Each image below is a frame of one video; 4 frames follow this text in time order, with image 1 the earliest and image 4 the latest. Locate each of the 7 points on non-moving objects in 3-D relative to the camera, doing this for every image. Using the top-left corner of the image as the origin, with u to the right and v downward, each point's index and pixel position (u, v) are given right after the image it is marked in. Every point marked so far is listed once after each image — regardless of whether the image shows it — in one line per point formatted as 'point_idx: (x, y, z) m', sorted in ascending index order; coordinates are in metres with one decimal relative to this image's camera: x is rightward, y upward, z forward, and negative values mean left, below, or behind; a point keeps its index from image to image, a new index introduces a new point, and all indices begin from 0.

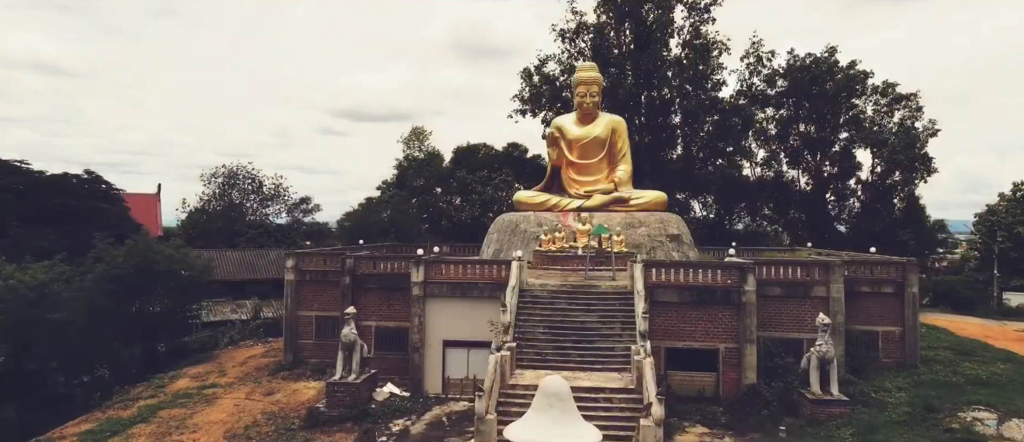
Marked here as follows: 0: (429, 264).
0: (-2.0, -1.0, +16.5) m
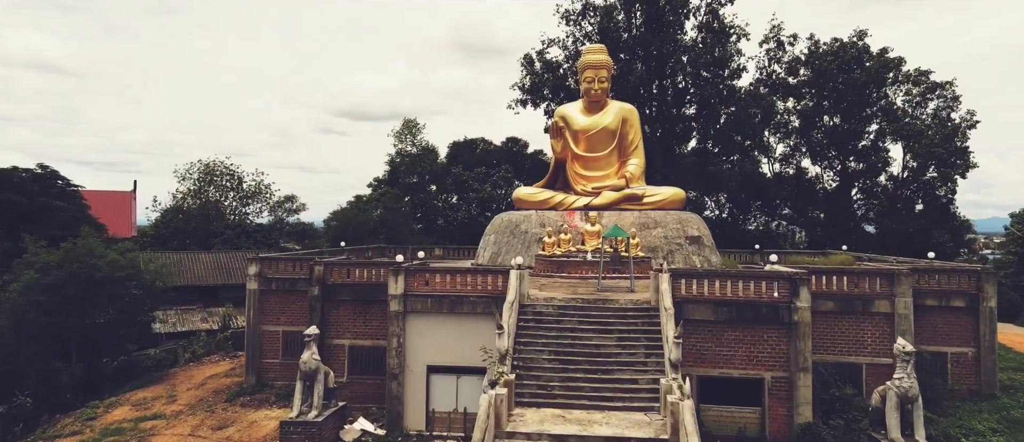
0: (-2.0, -1.0, +13.7) m
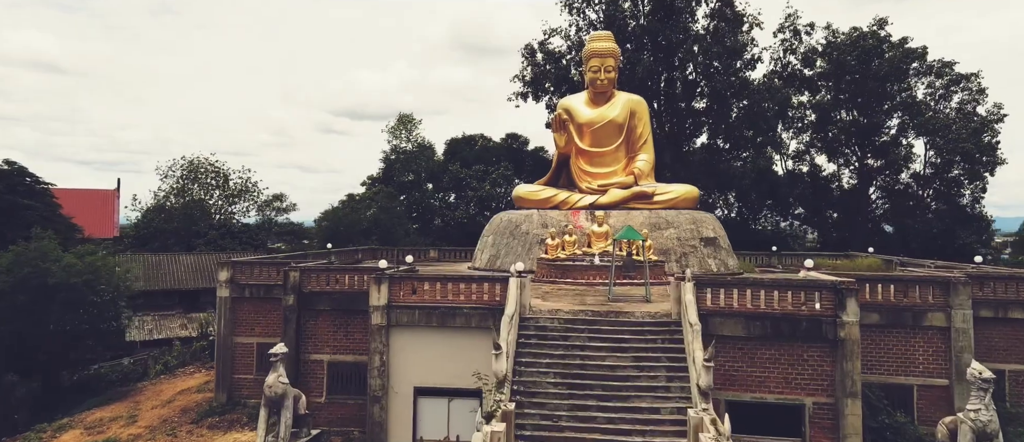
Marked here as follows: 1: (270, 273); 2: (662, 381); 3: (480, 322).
0: (-2.0, -1.0, +12.0) m
1: (-5.4, -1.2, +15.5) m
2: (+2.2, -2.3, +10.1) m
3: (-0.5, -1.7, +11.7) m
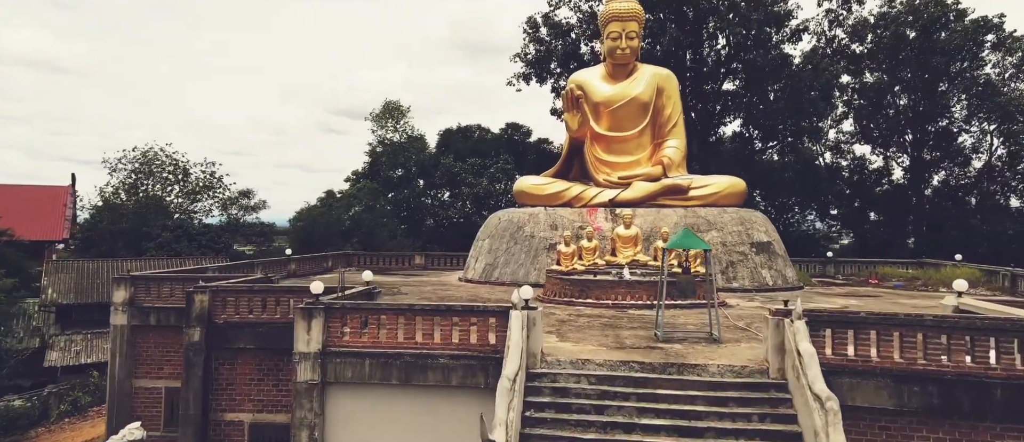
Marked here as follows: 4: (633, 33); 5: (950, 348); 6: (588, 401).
0: (-2.0, -1.0, +7.8) m
1: (-5.4, -1.2, +11.3) m
2: (+2.2, -2.3, +5.9) m
3: (-0.5, -1.7, +7.5) m
4: (+3.0, +4.7, +17.1) m
5: (+4.2, -1.2, +6.5) m
6: (+0.7, -1.8, +6.8) m
